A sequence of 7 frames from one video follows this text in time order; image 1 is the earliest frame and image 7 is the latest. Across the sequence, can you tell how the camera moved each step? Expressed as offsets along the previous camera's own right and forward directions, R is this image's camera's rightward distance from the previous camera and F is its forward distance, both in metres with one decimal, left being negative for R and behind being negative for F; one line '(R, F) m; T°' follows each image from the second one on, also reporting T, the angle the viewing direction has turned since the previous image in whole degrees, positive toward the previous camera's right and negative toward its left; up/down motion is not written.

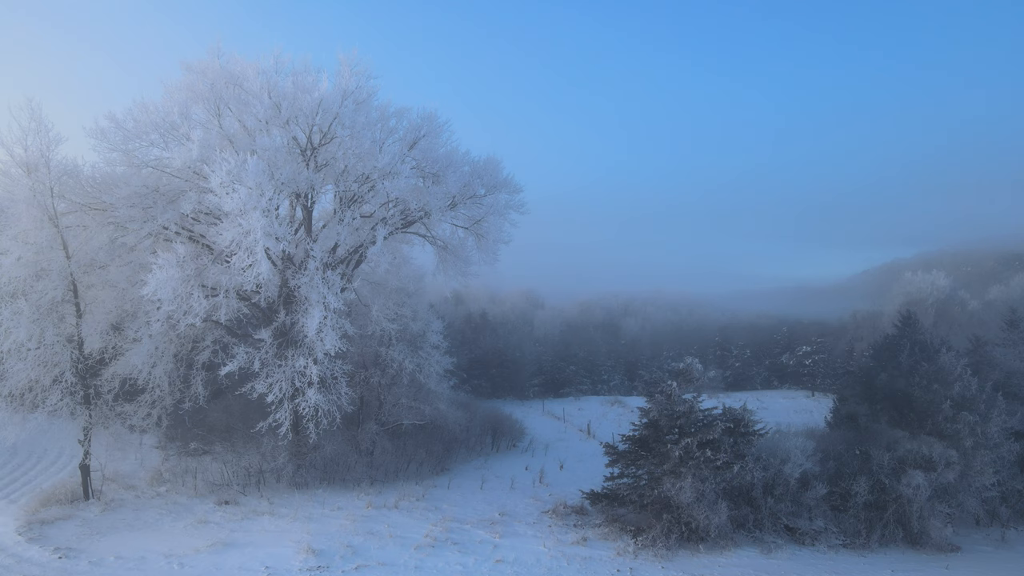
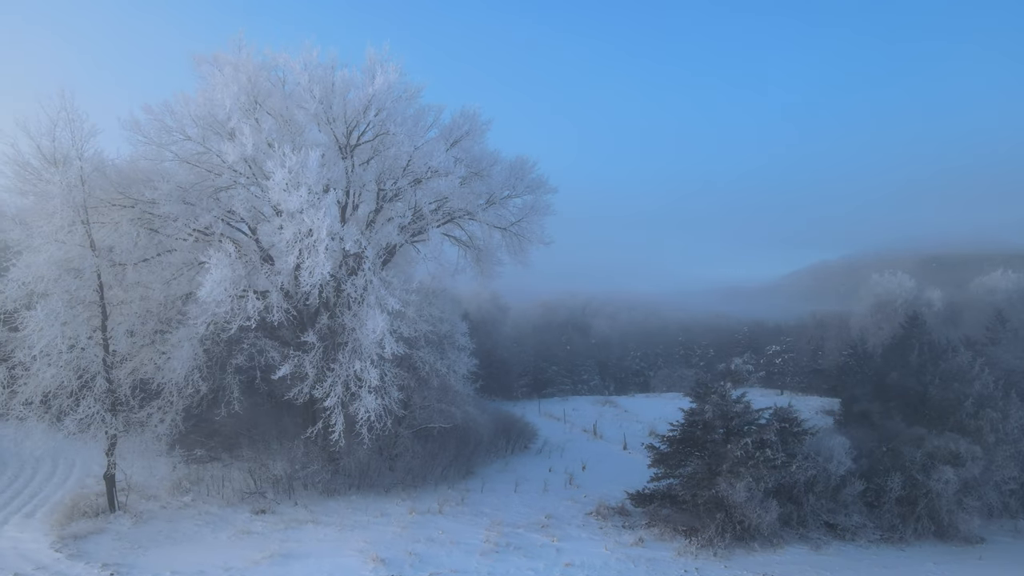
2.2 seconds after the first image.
(-2.2, +0.2) m; +5°
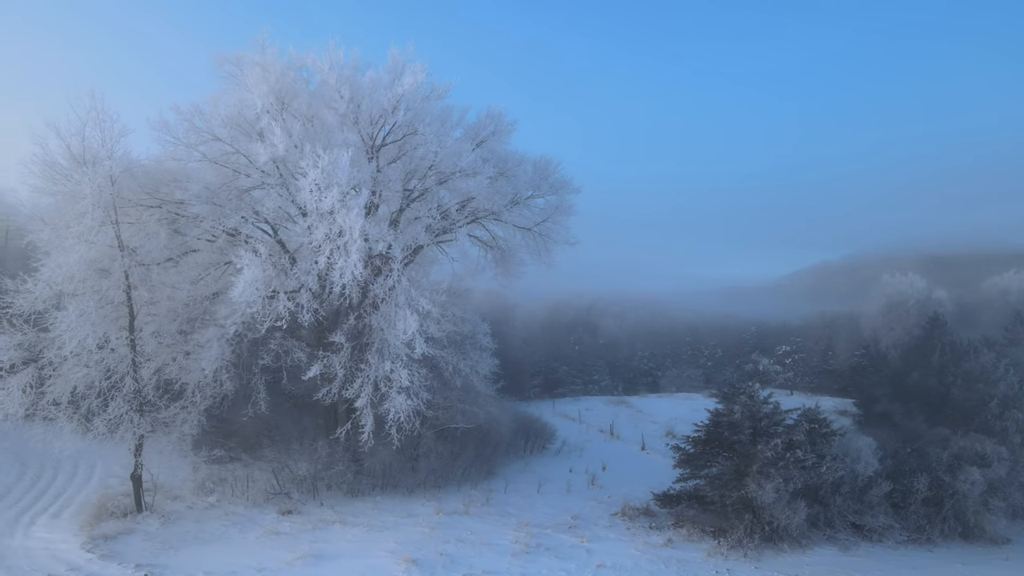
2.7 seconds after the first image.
(-0.6, 0.0) m; 0°
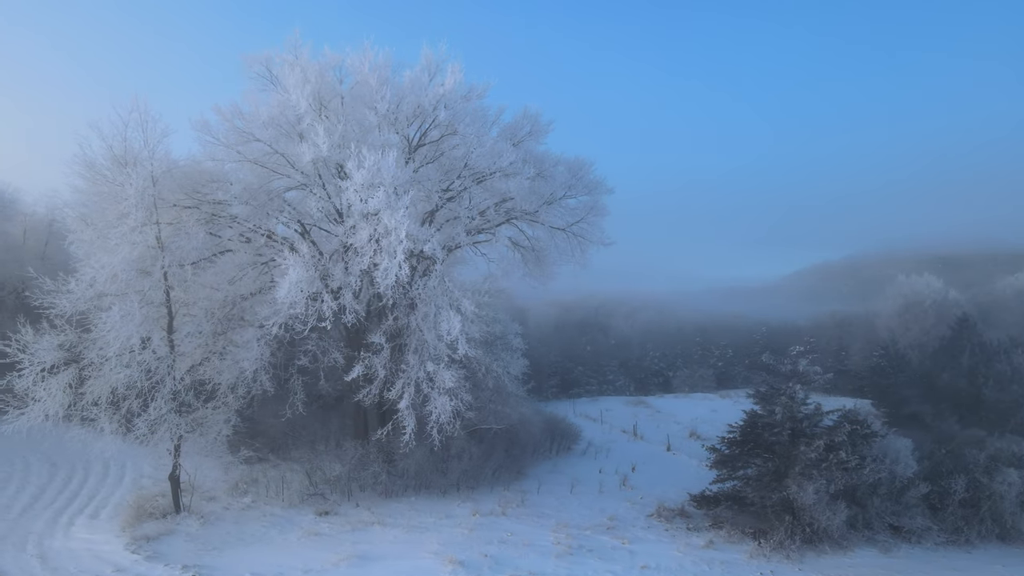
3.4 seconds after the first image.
(-0.8, 0.0) m; 0°
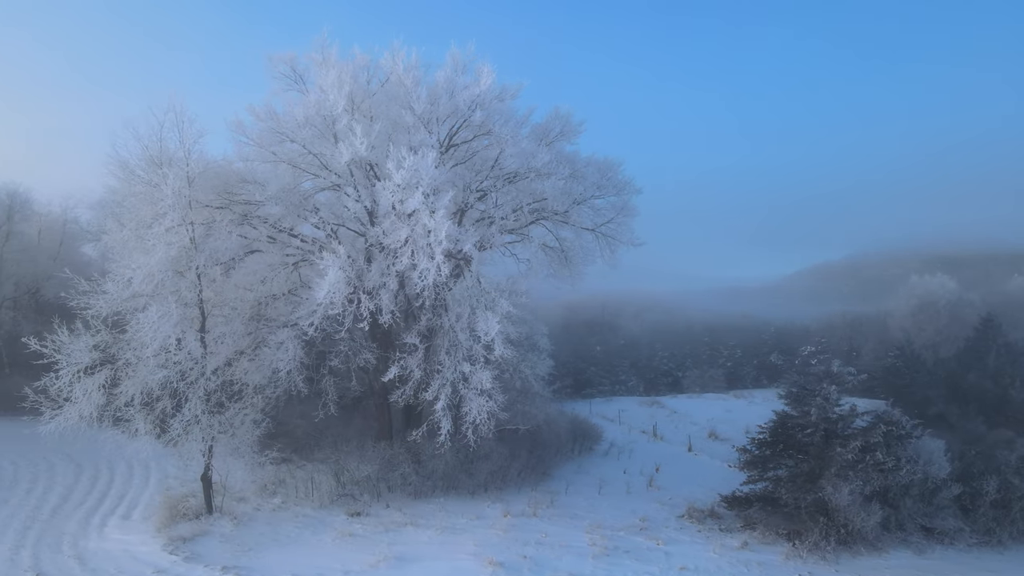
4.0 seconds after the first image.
(-0.7, 0.0) m; 0°
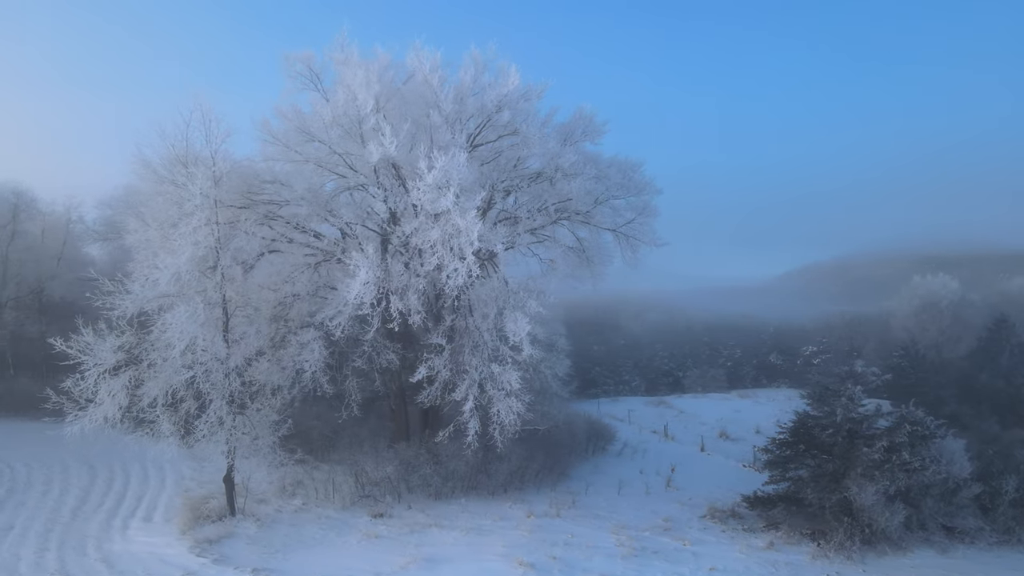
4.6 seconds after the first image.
(-0.7, 0.0) m; +1°
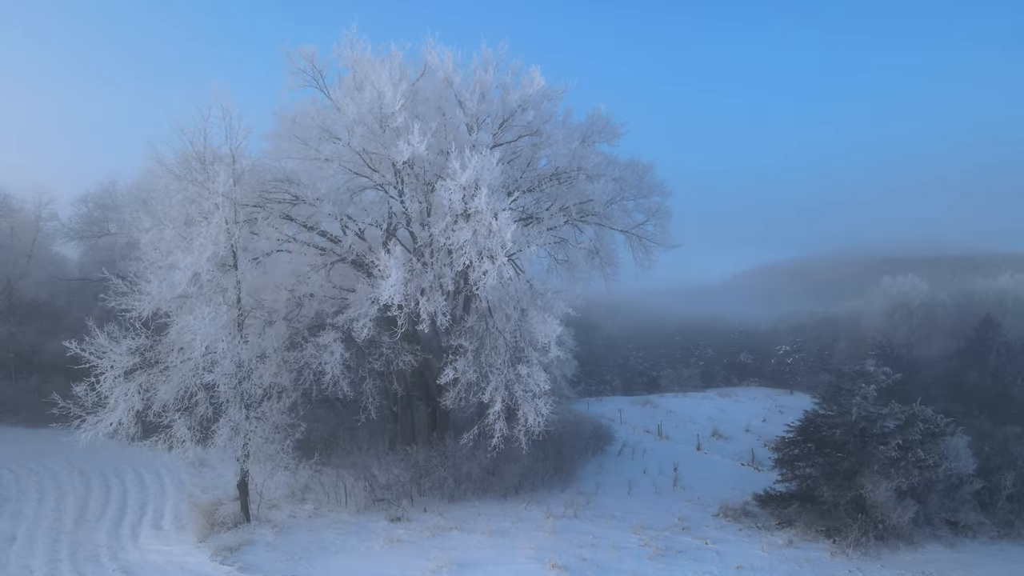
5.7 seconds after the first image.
(-1.2, +0.1) m; +3°
